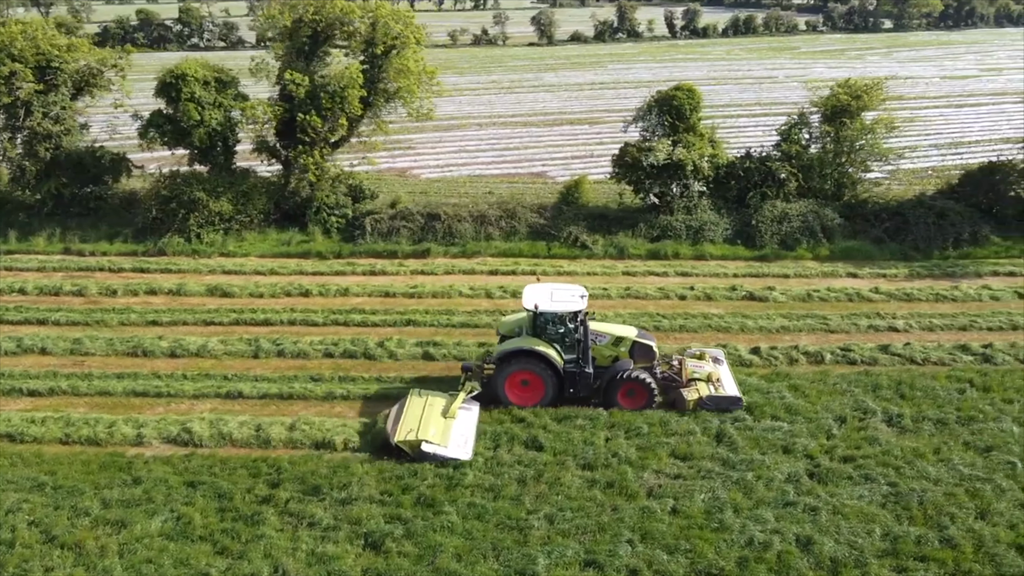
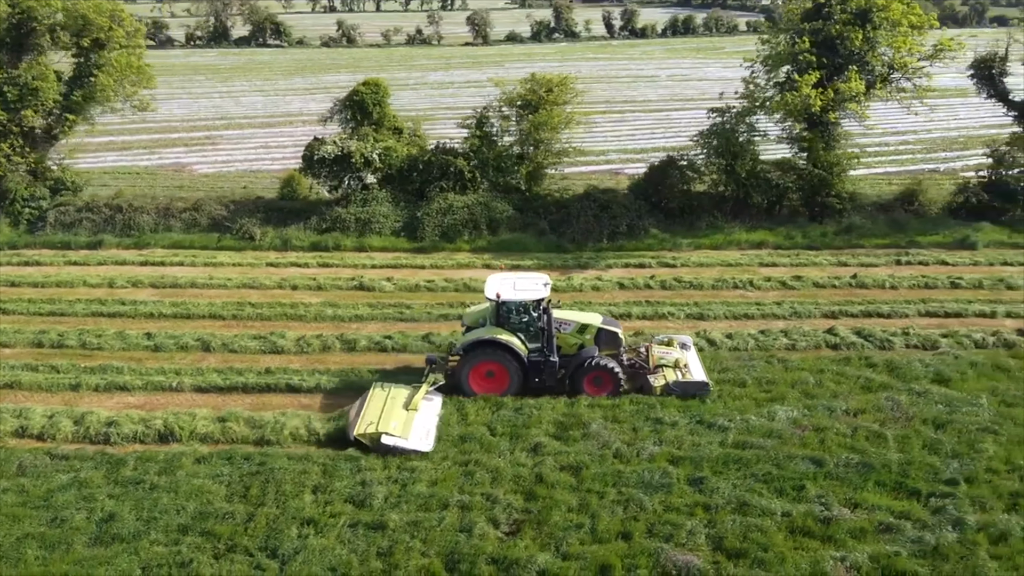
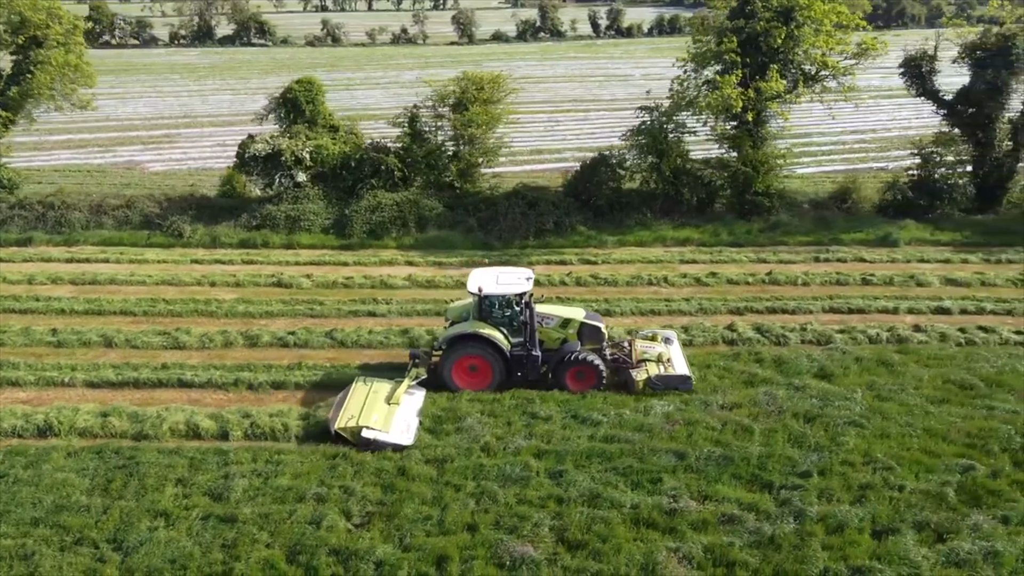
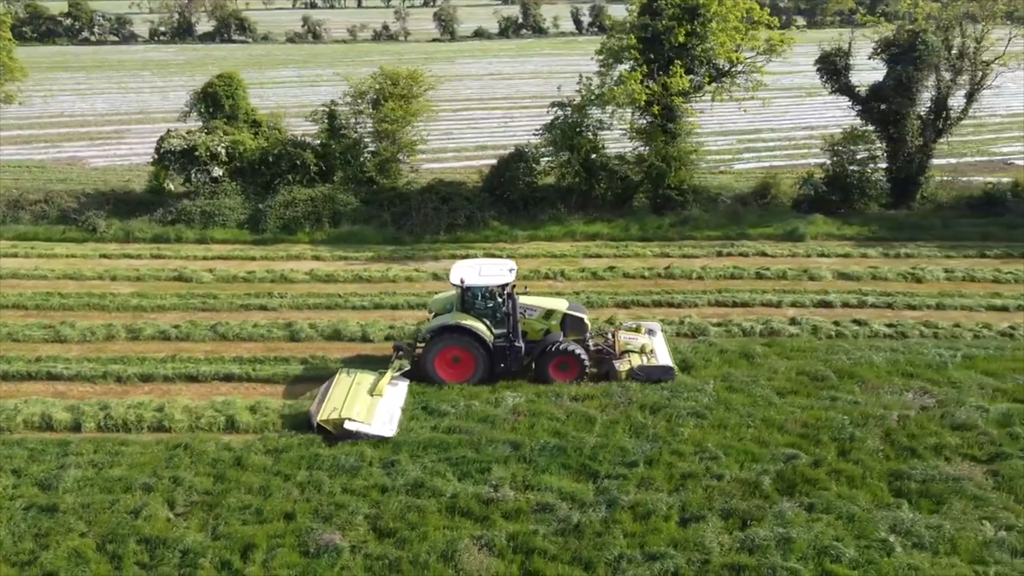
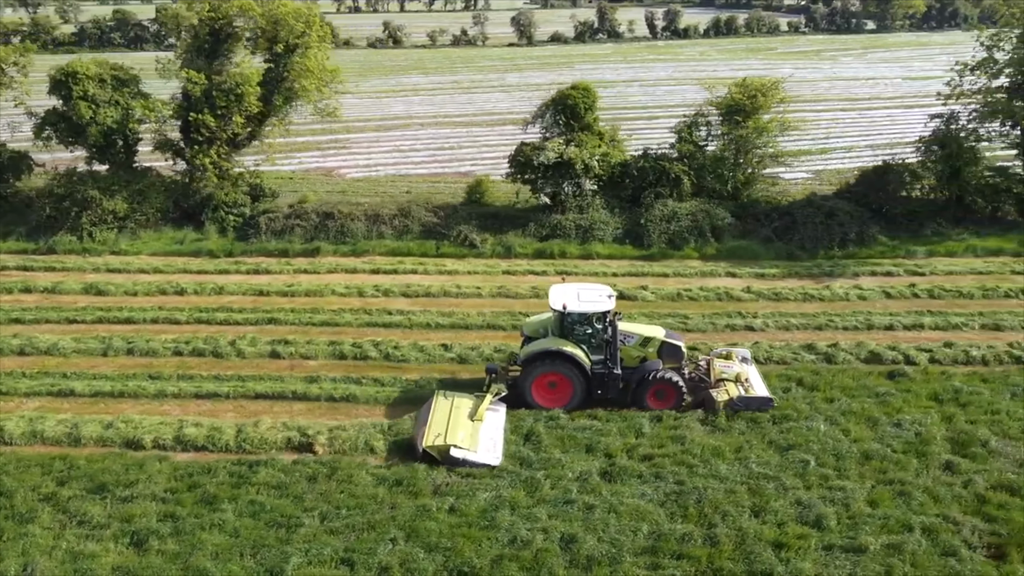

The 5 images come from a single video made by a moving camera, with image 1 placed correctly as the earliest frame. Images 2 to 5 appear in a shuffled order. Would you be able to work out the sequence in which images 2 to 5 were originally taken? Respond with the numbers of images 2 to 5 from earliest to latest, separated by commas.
5, 2, 3, 4
